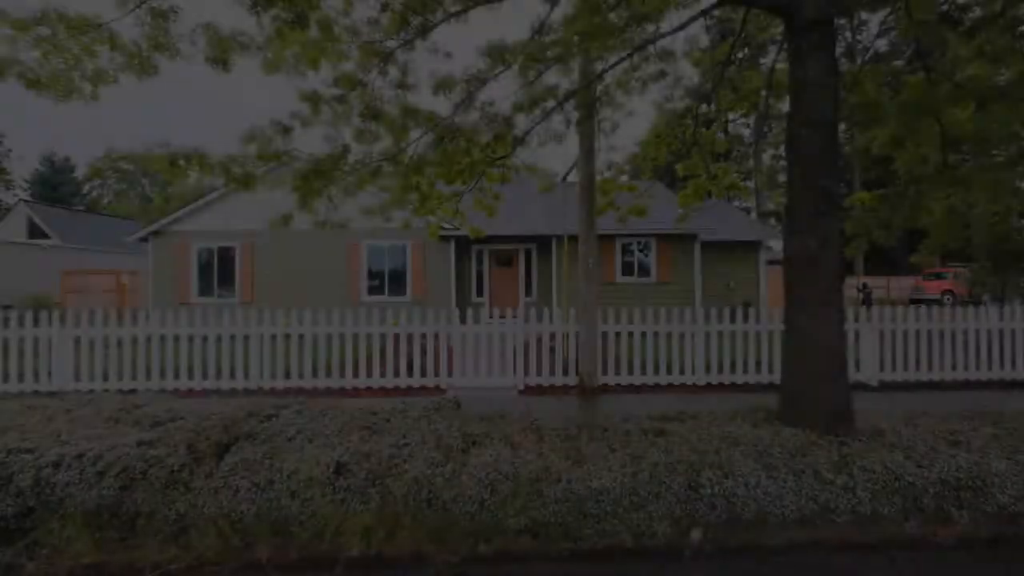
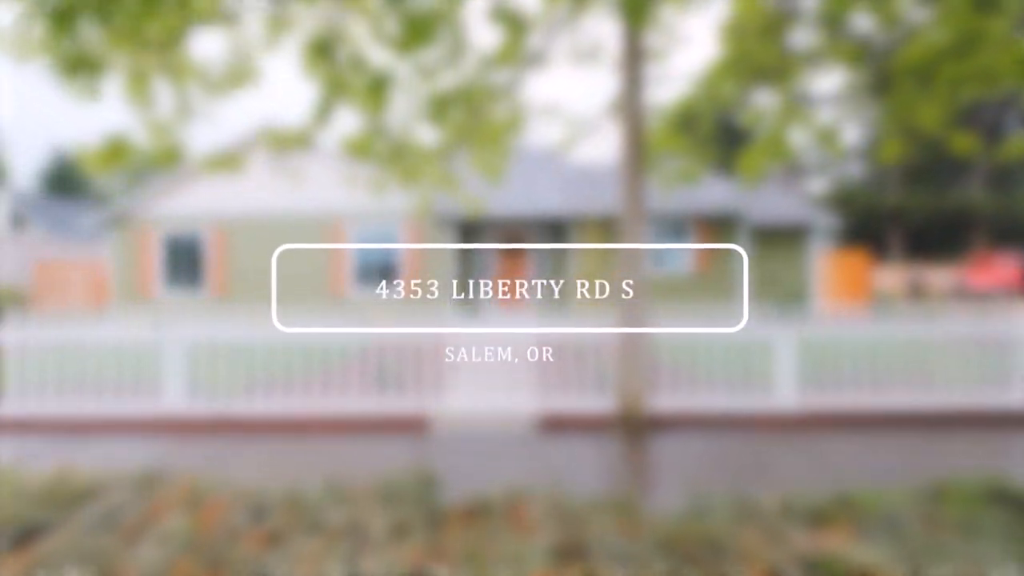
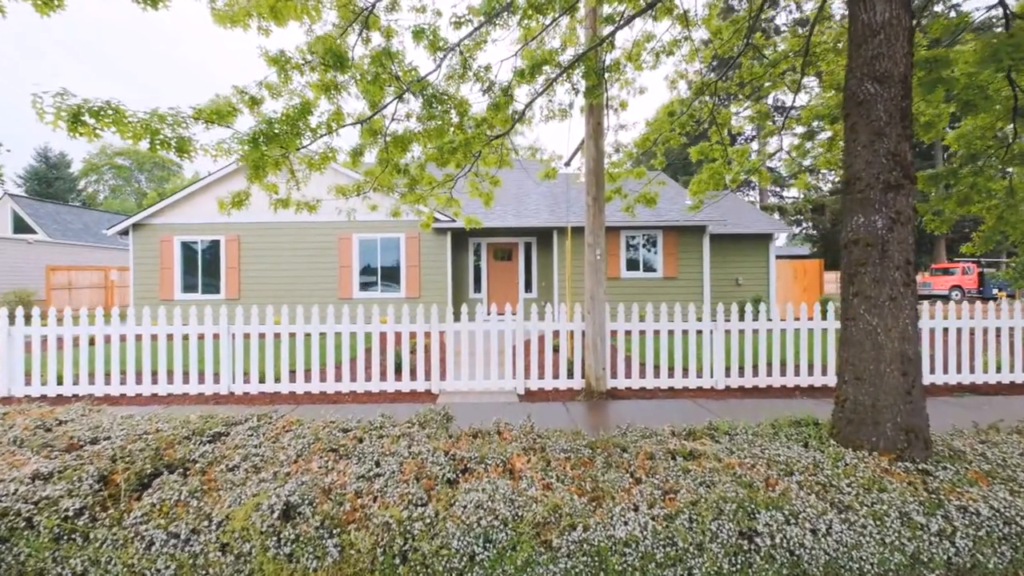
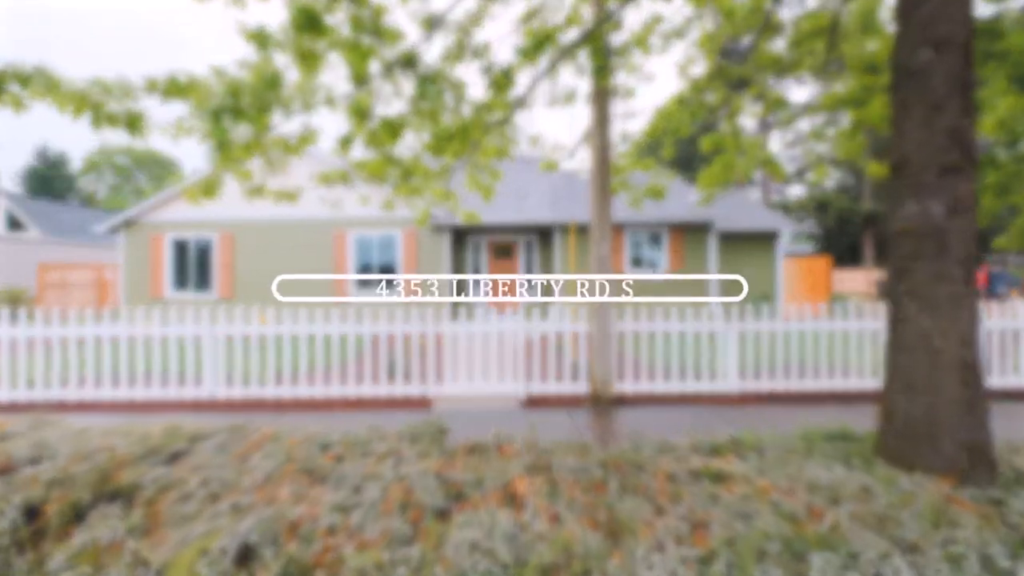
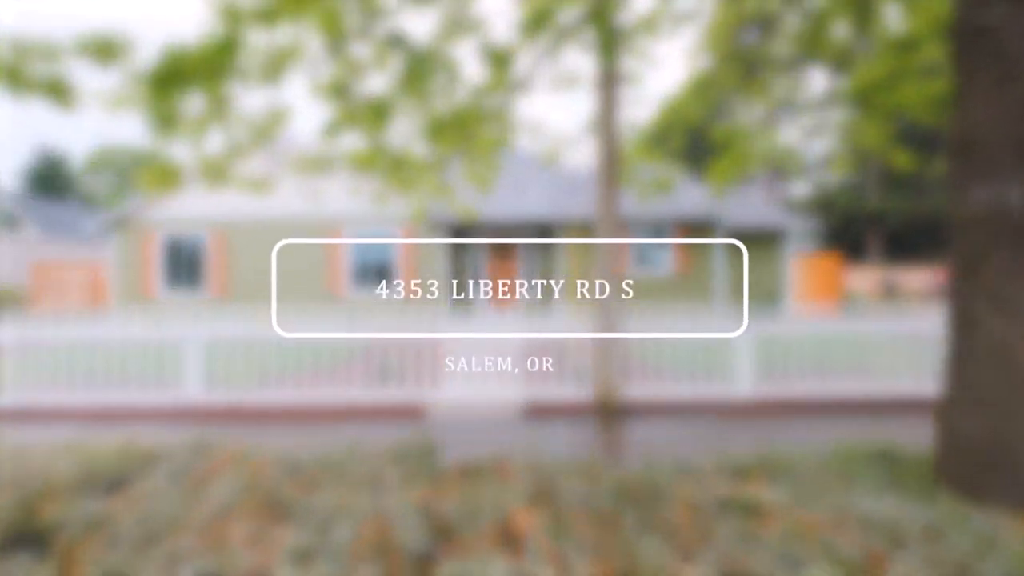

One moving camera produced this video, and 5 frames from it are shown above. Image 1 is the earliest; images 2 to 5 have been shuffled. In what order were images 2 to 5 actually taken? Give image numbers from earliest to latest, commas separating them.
3, 4, 5, 2
